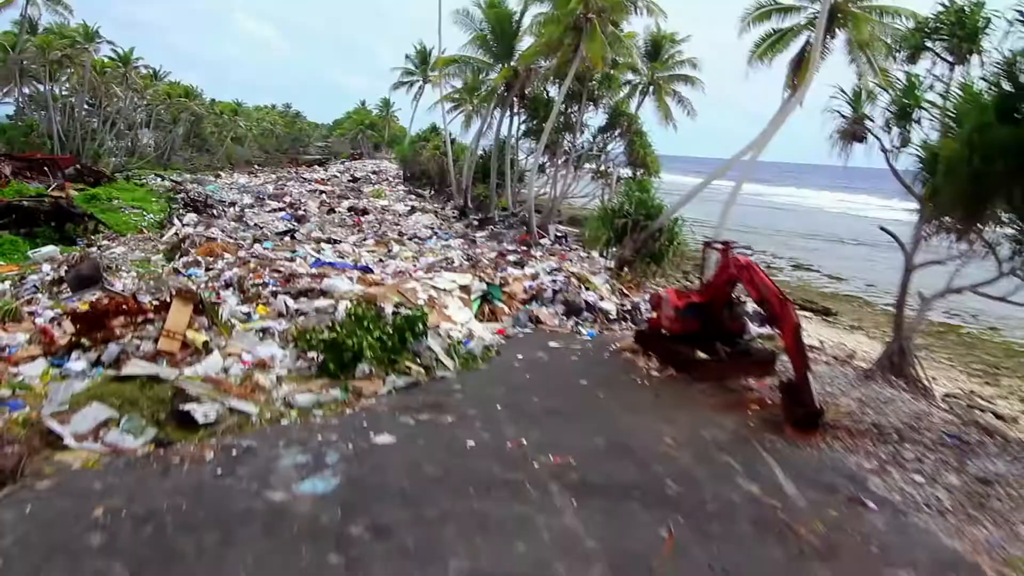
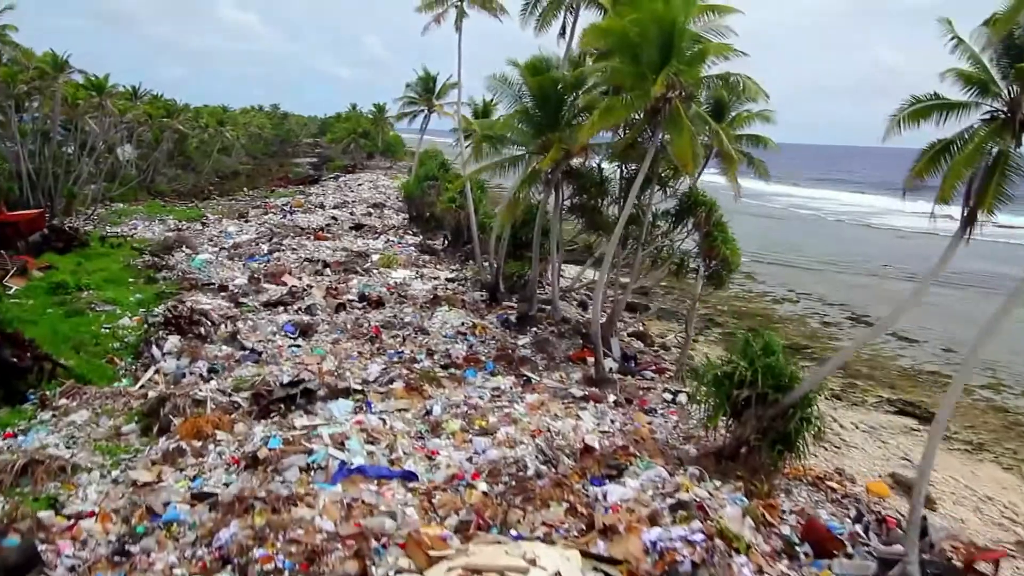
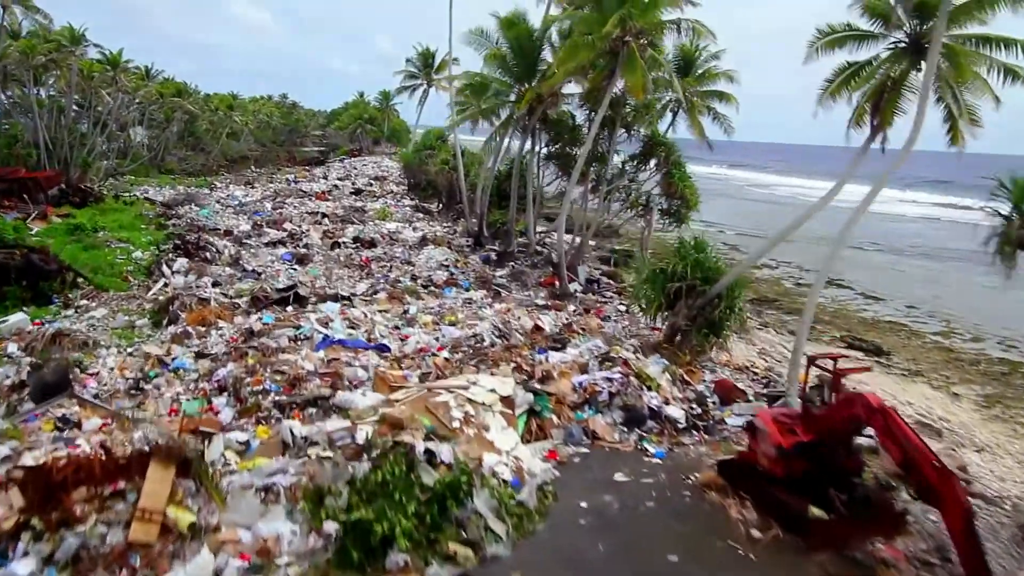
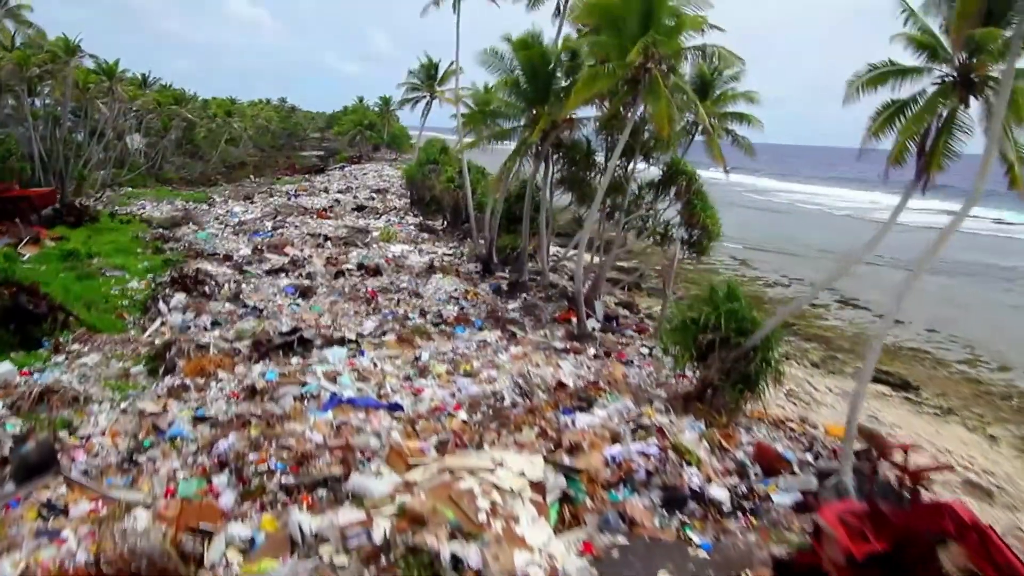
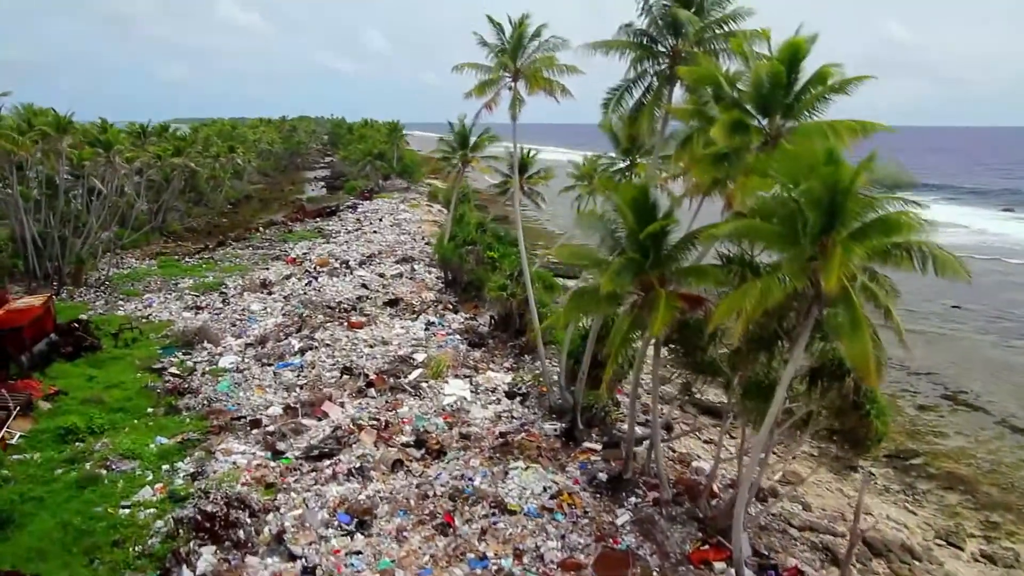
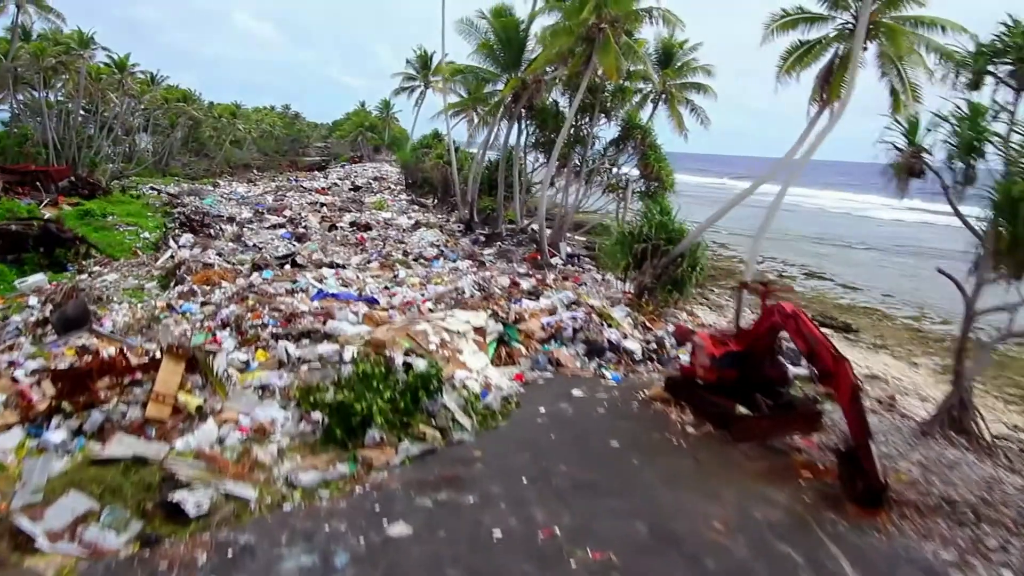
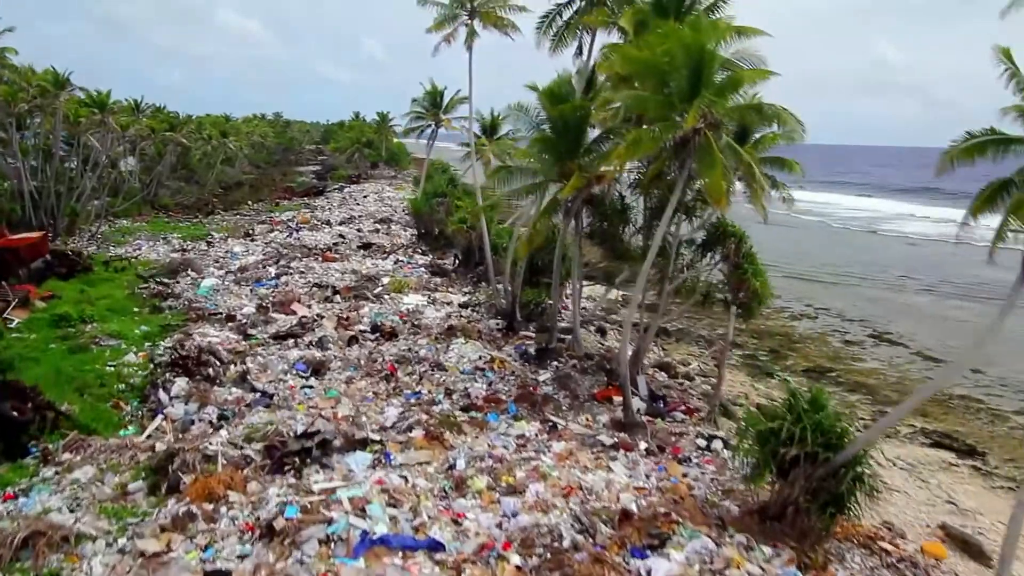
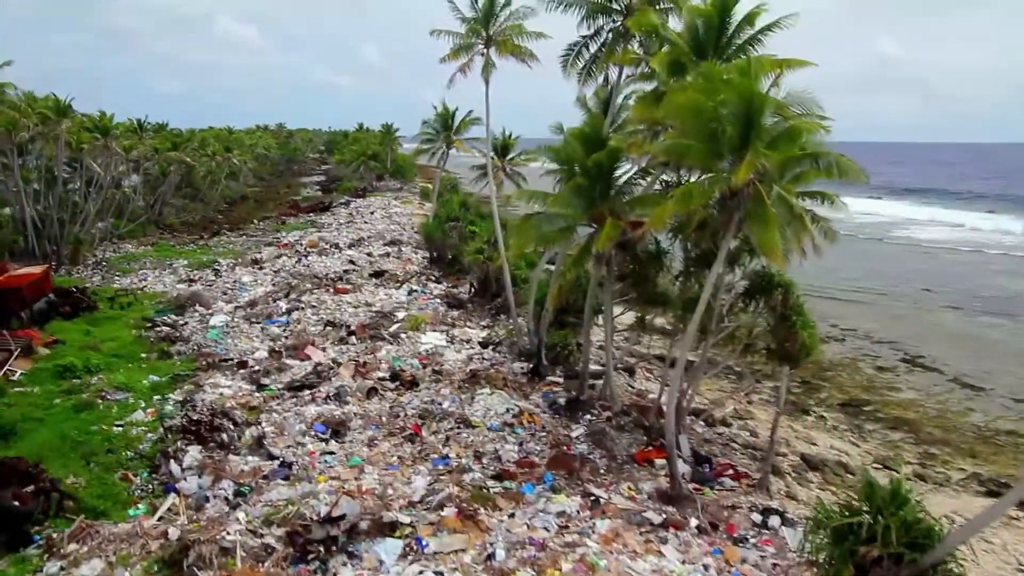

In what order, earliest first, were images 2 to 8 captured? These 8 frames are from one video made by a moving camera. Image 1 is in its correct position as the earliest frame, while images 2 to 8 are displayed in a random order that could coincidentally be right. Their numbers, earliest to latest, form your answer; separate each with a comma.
6, 3, 4, 2, 7, 8, 5
